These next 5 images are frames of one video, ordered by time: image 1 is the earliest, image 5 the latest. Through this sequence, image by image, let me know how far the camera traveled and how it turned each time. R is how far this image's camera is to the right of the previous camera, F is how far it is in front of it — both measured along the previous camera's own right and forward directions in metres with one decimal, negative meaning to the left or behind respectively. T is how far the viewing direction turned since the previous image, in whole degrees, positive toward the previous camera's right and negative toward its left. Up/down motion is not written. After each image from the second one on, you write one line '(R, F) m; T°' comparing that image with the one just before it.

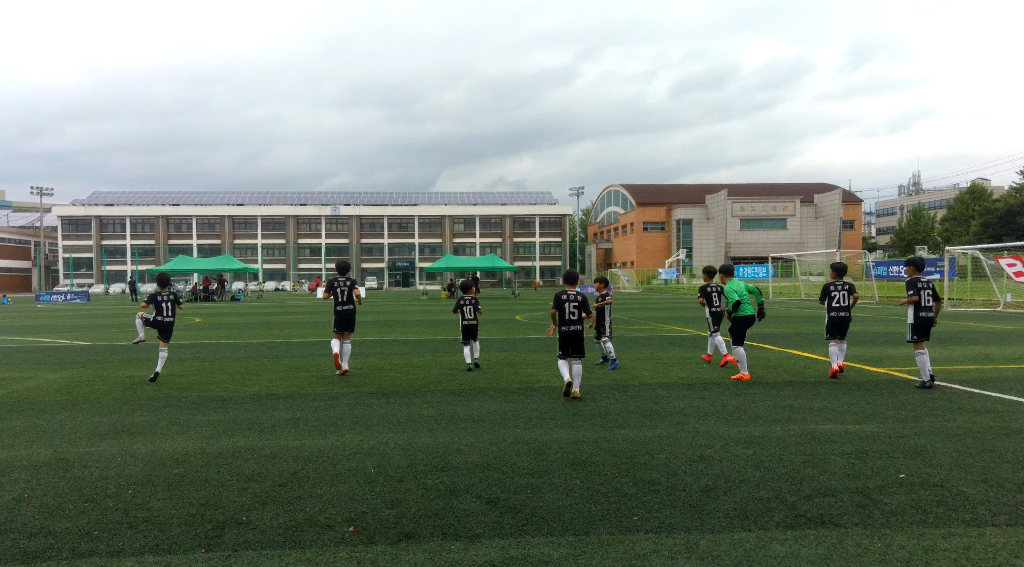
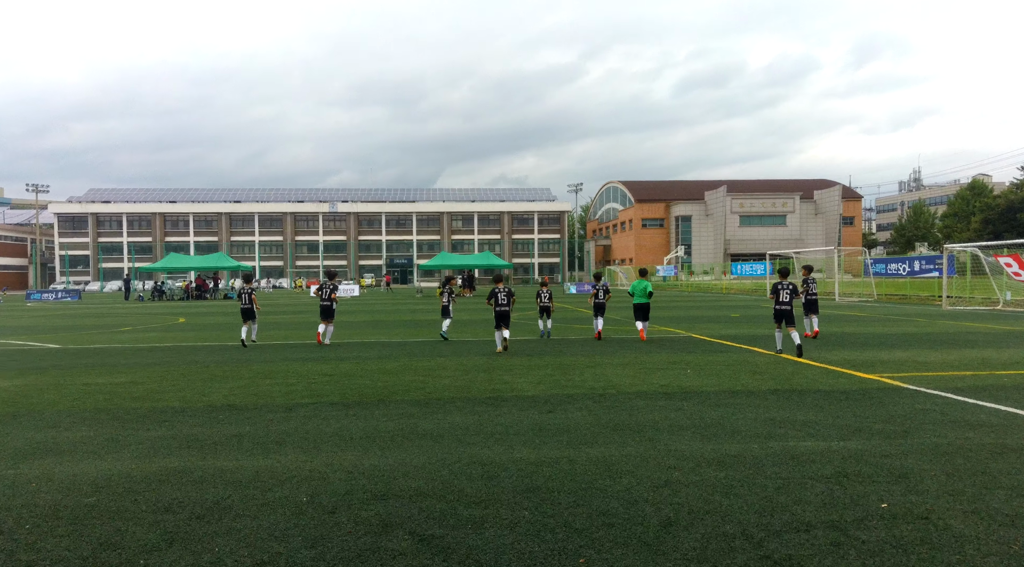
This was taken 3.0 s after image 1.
(+0.3, +0.4) m; 0°
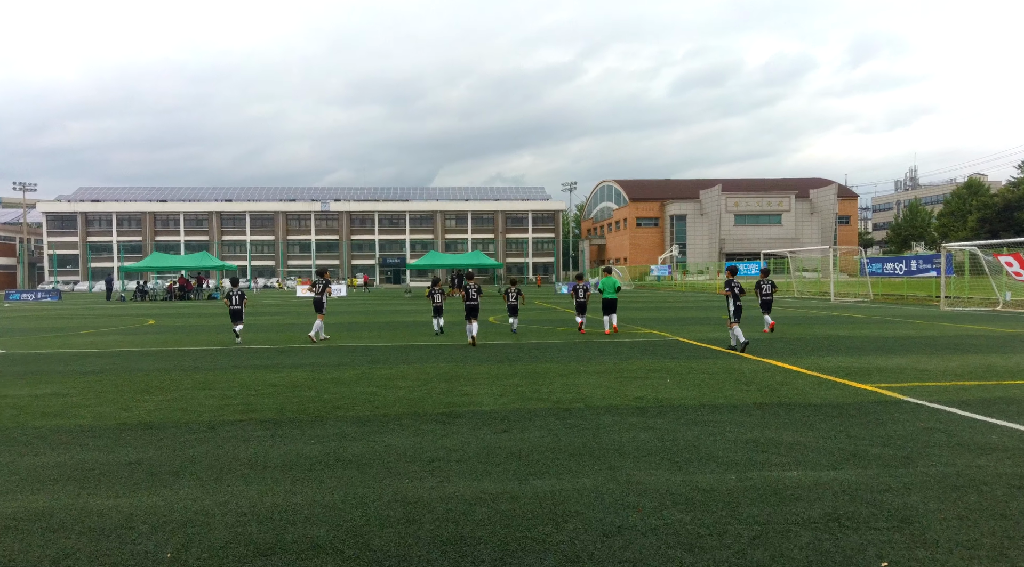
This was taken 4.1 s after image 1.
(+0.4, +0.9) m; 0°
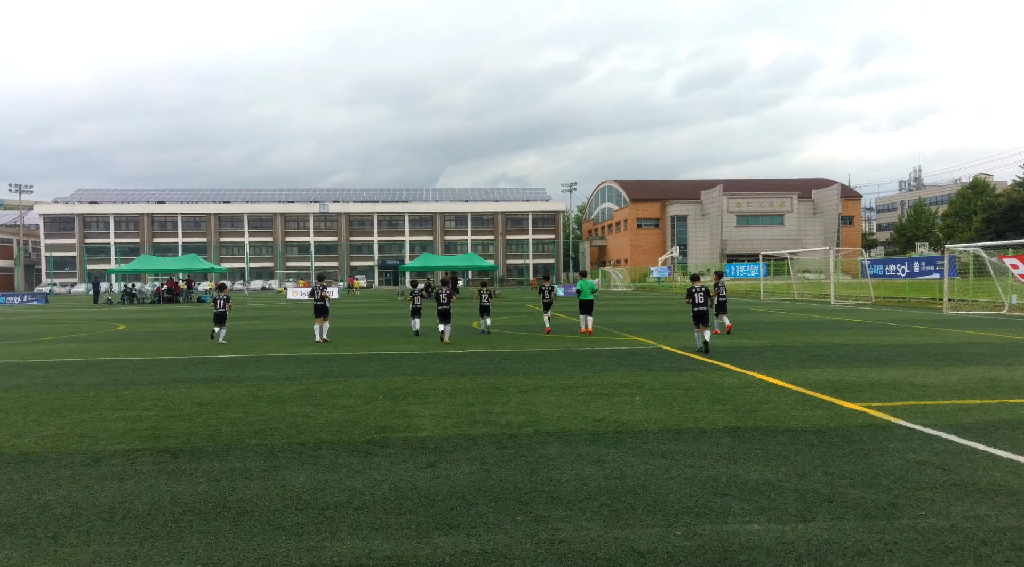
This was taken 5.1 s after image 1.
(+0.6, +0.9) m; 0°
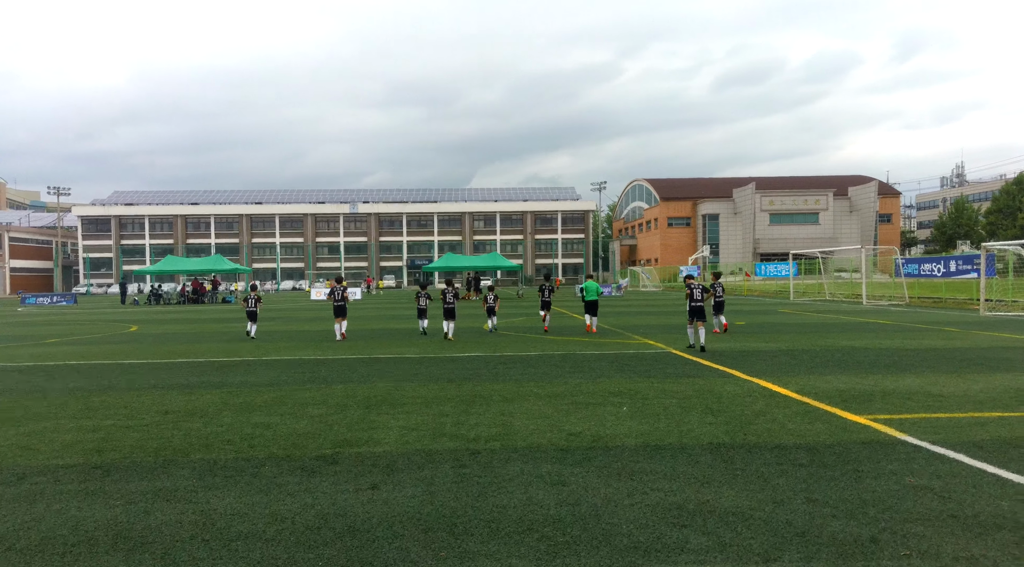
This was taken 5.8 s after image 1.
(+0.6, +0.5) m; -3°
